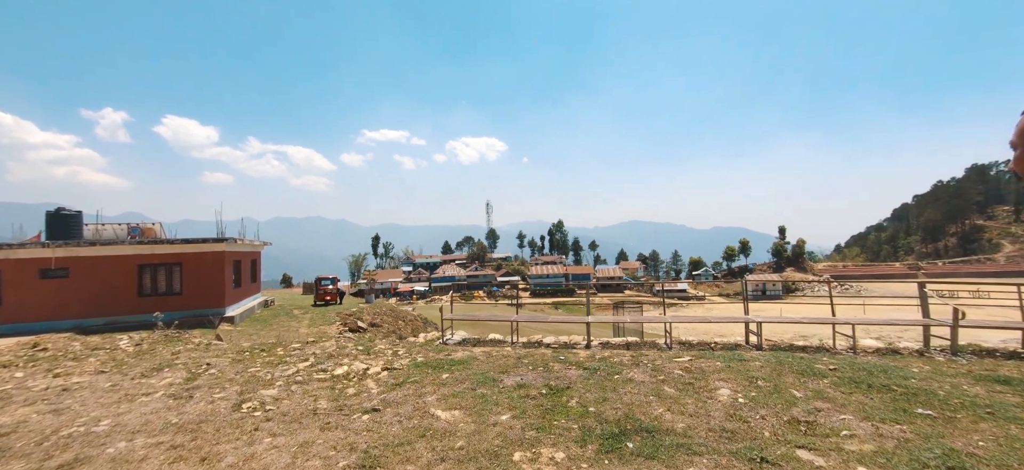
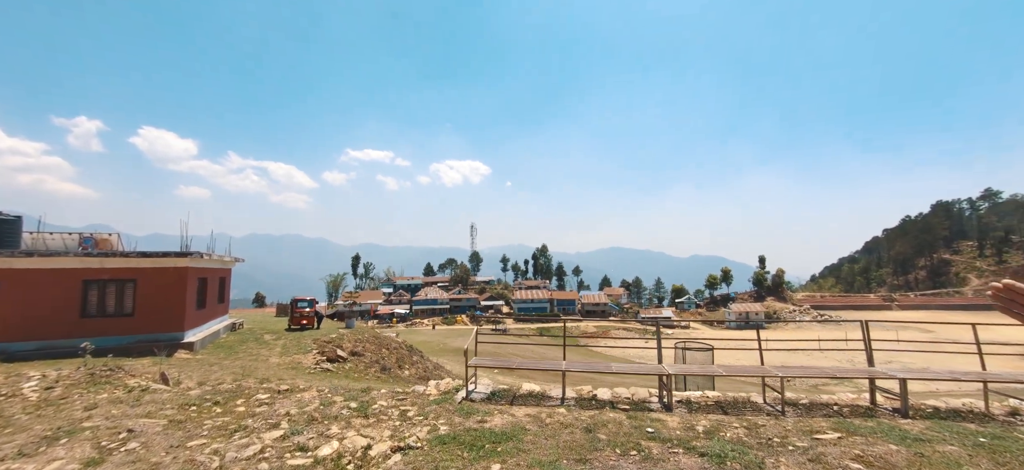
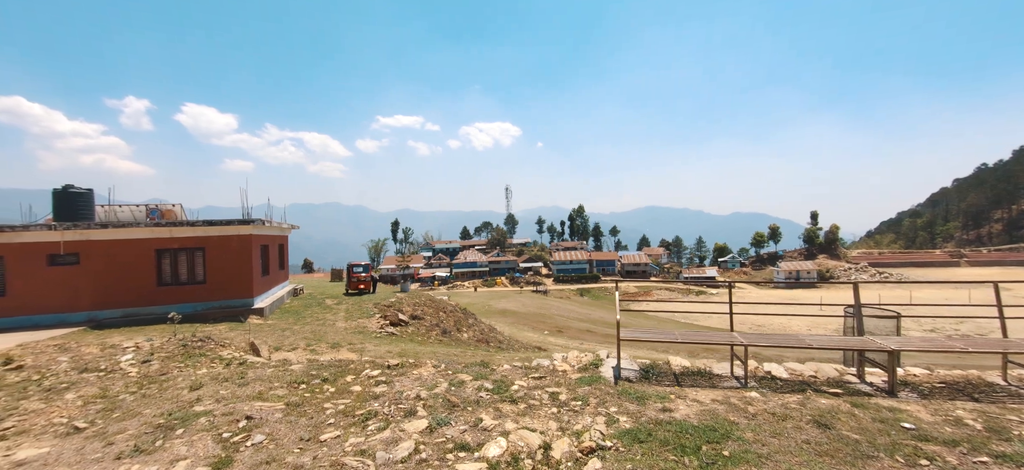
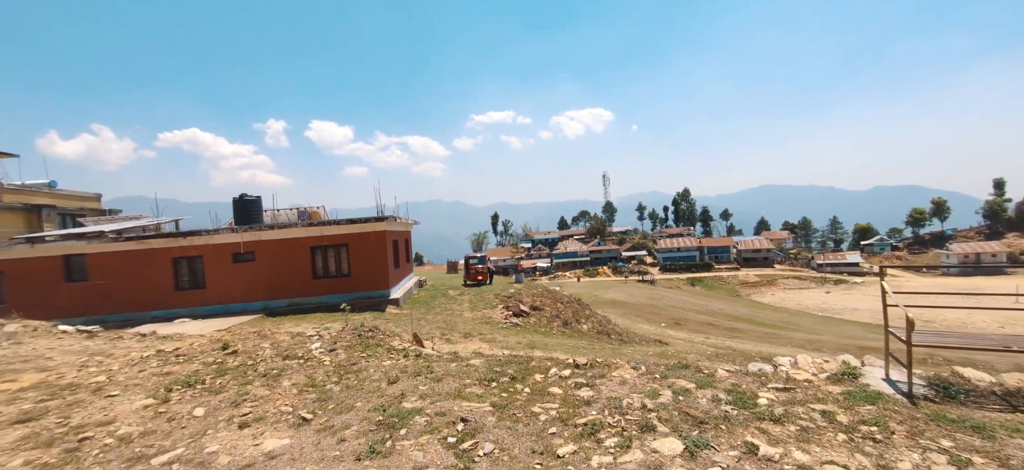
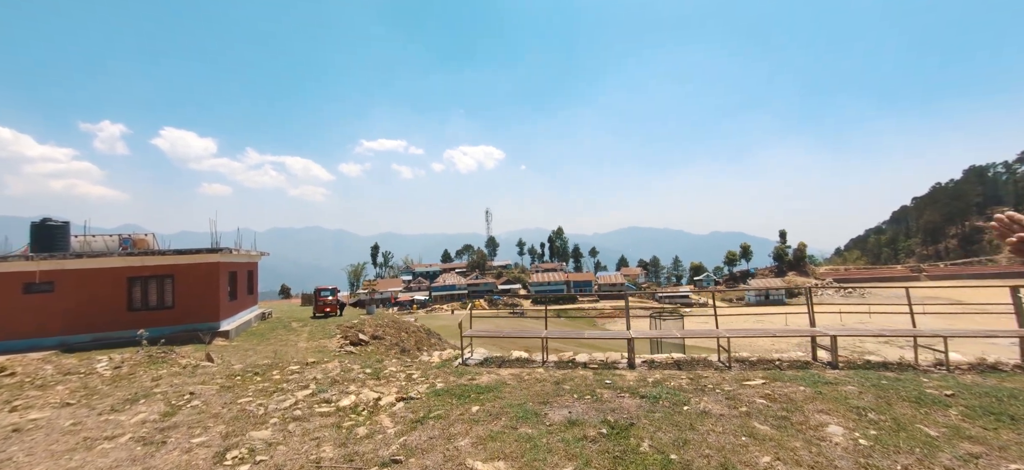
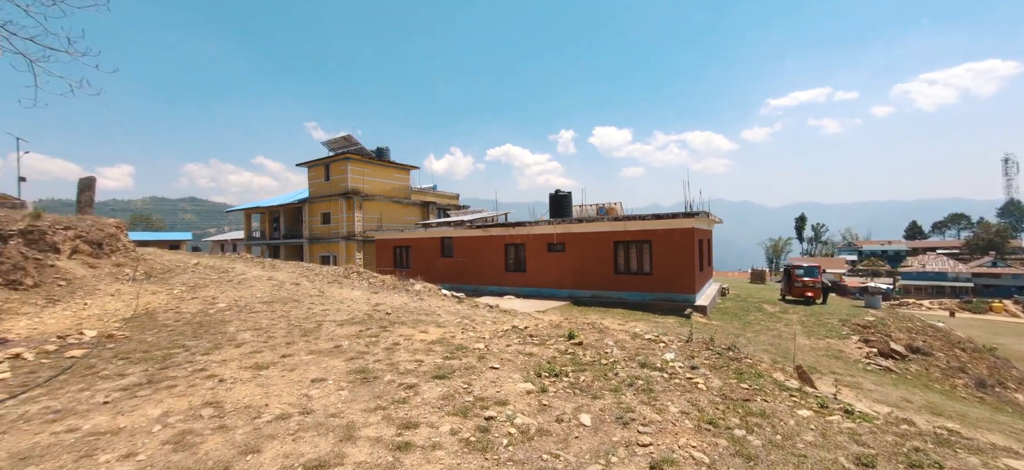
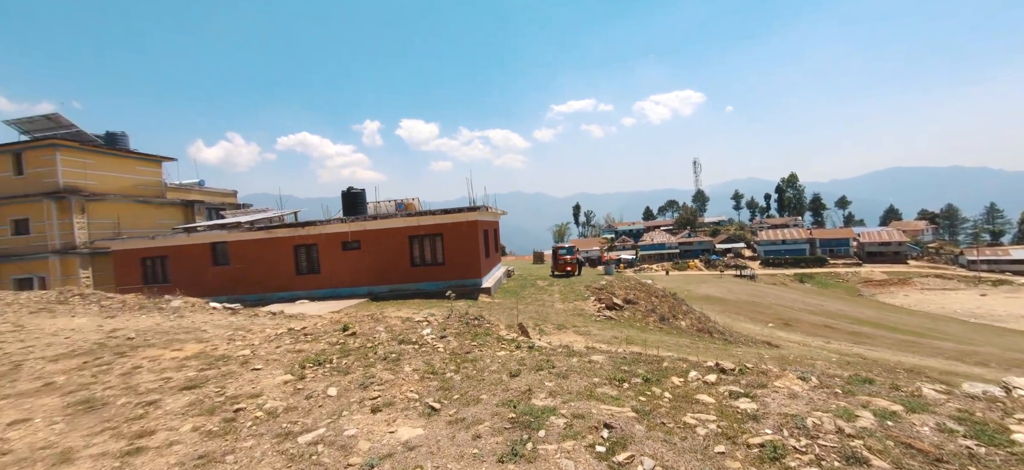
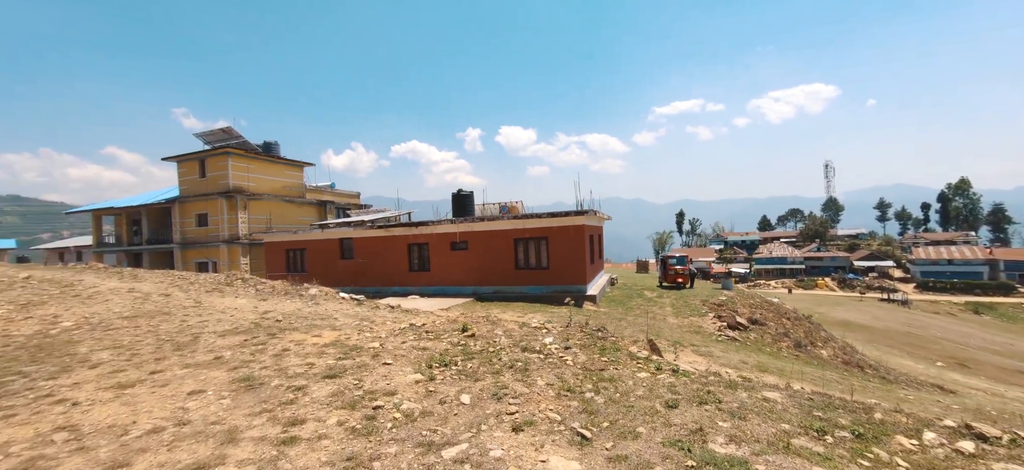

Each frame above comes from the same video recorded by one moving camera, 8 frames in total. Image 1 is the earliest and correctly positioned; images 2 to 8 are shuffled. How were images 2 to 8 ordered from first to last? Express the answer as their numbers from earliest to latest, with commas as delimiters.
5, 2, 3, 4, 7, 8, 6
